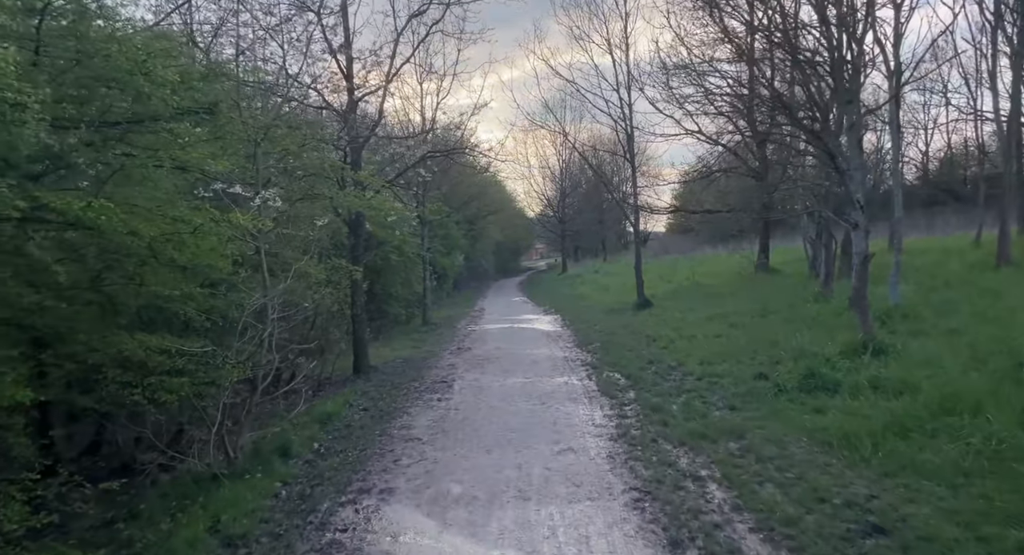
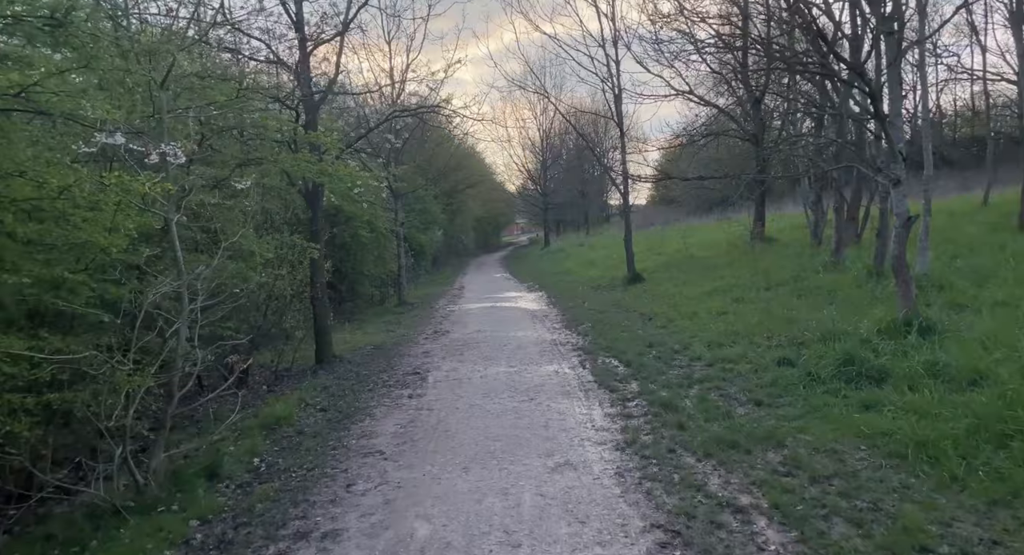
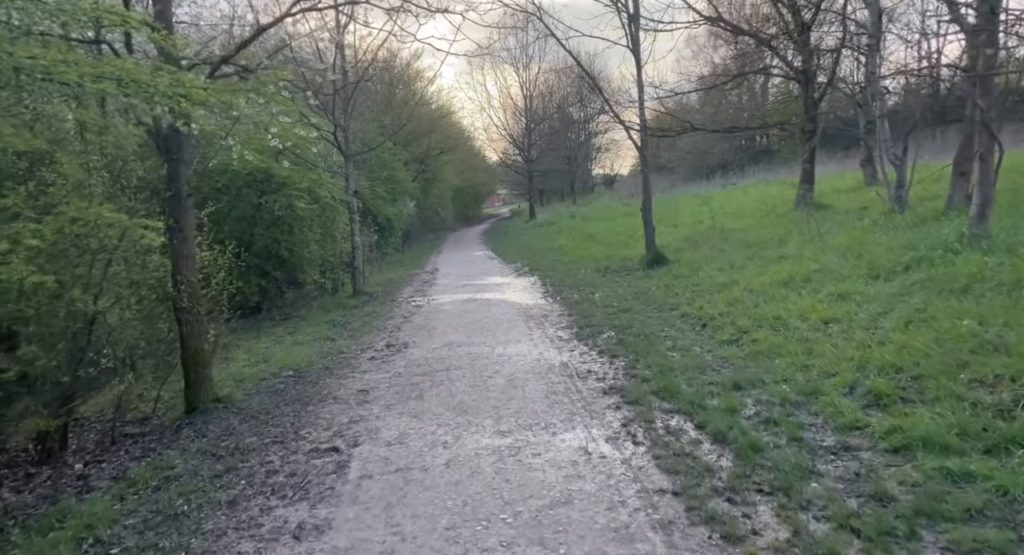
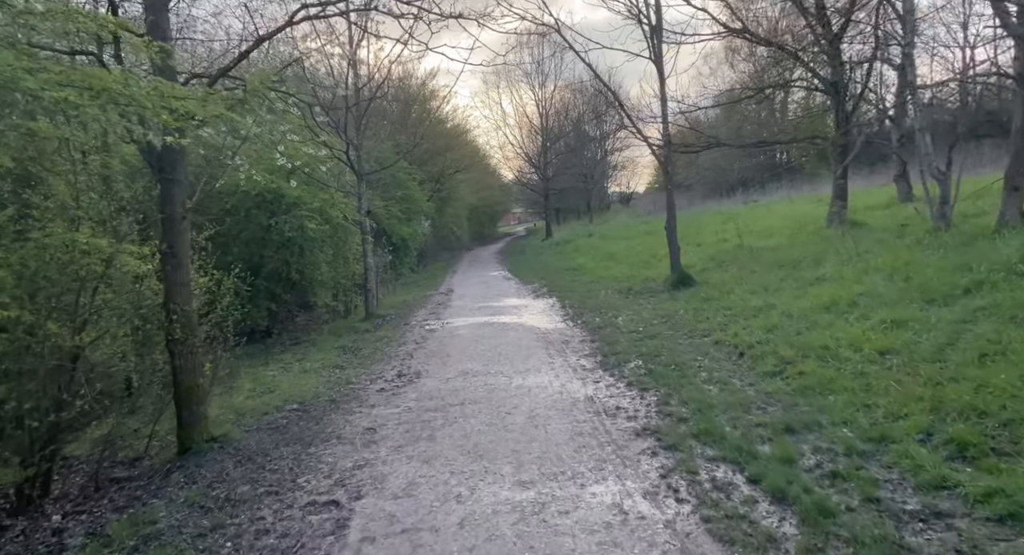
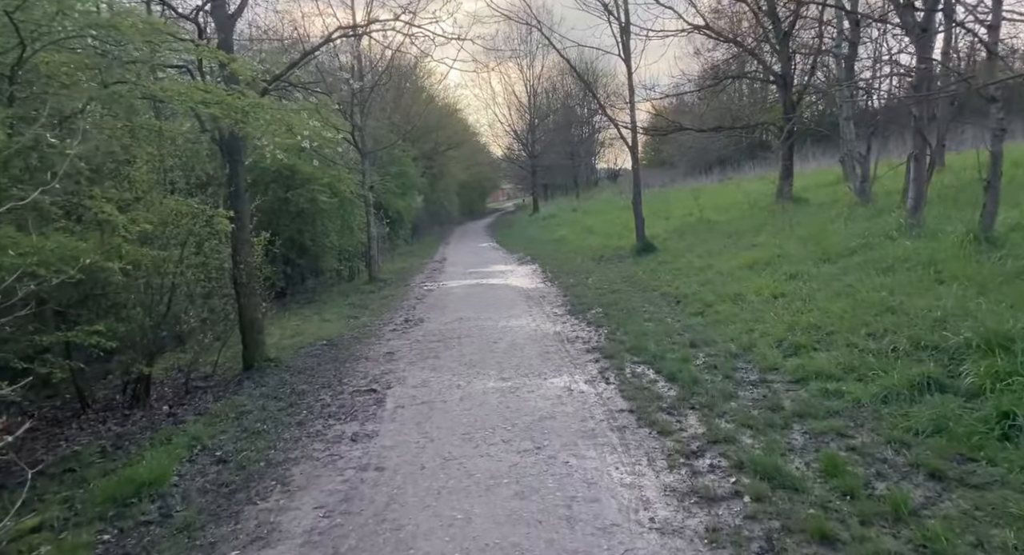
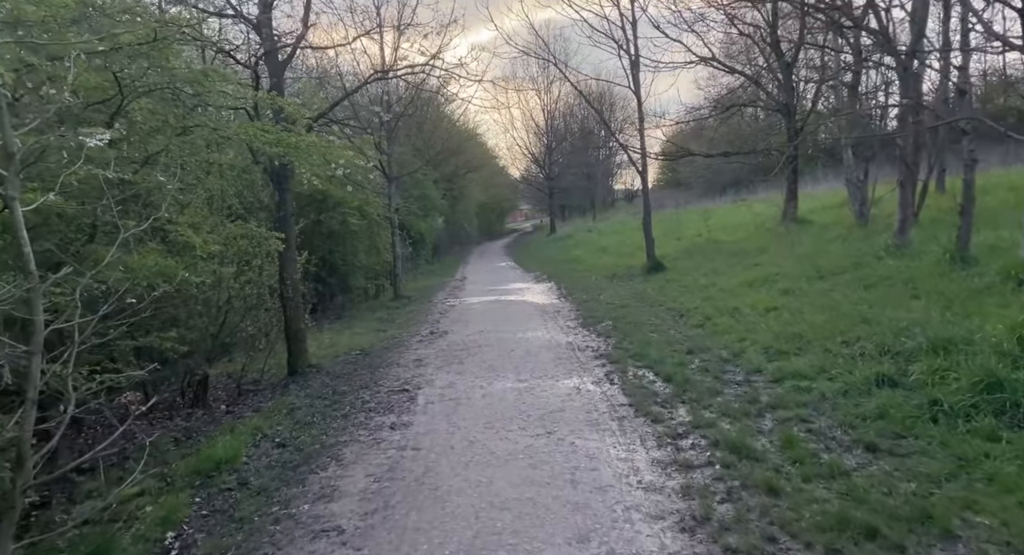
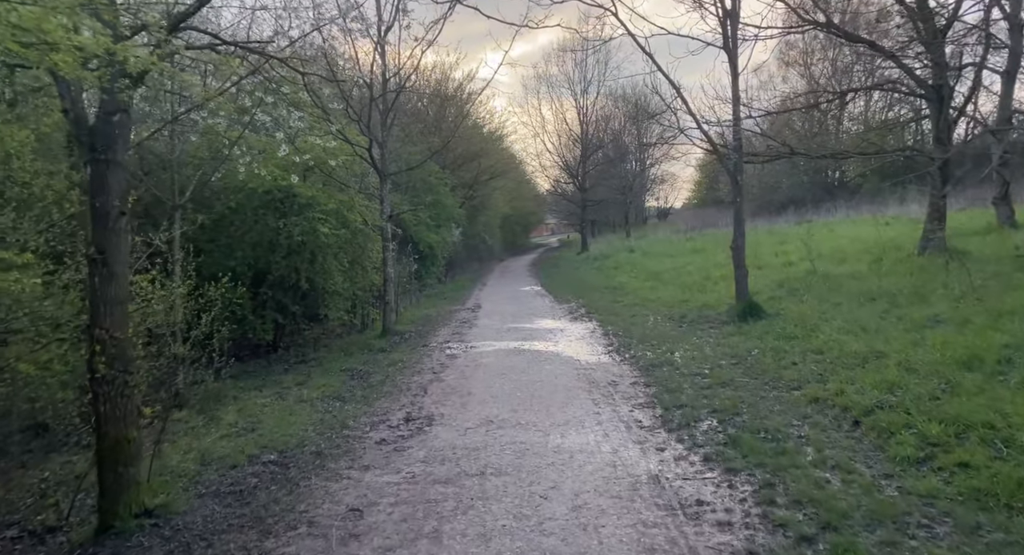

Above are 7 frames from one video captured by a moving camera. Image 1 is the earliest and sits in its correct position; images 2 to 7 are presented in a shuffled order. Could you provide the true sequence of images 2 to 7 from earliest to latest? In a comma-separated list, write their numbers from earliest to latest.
2, 6, 5, 3, 4, 7
